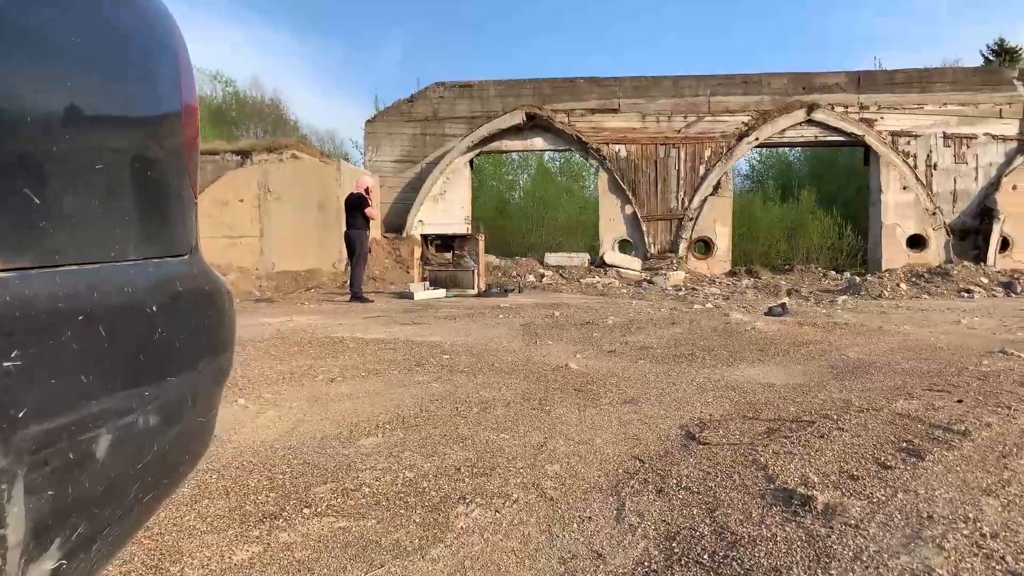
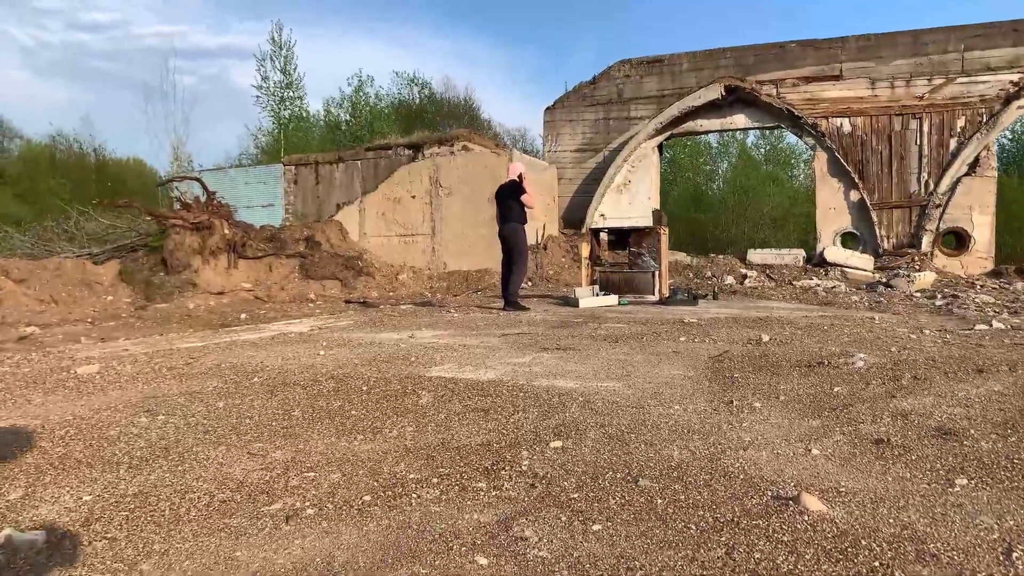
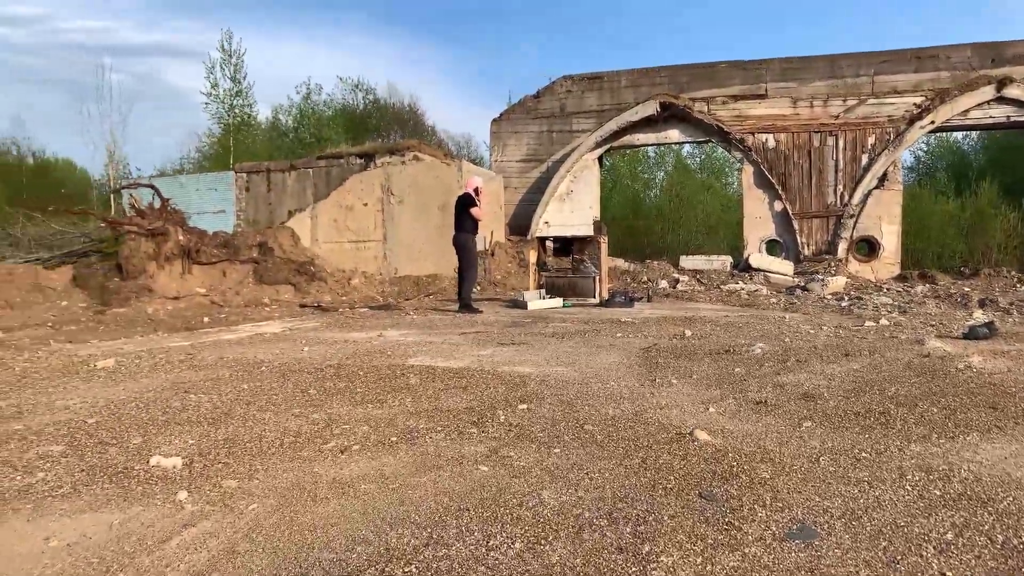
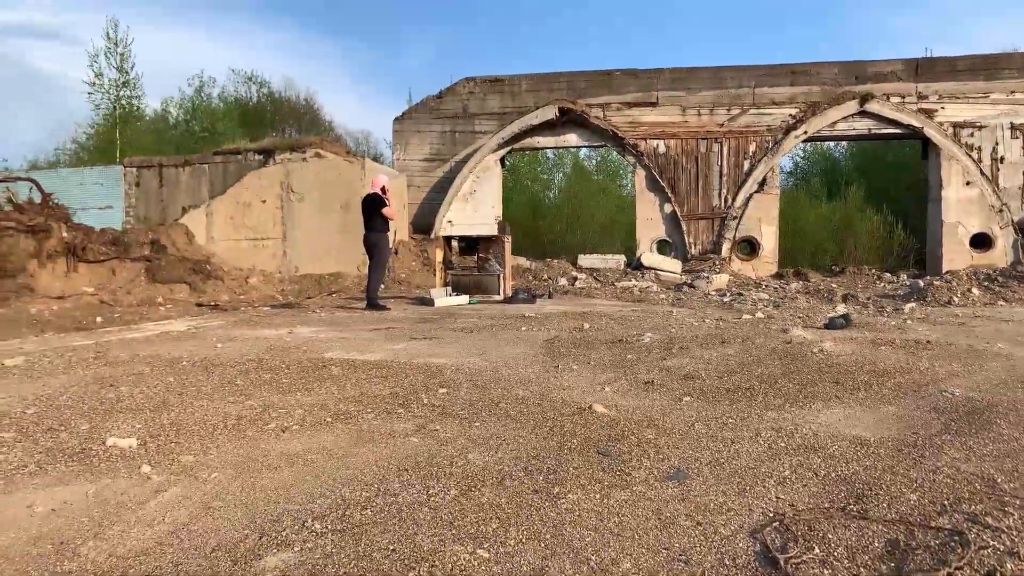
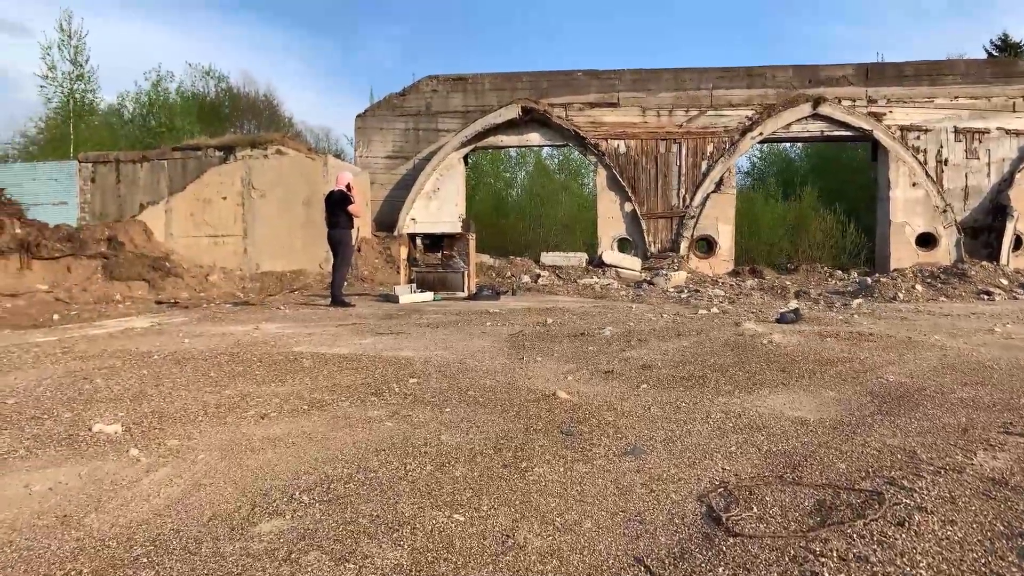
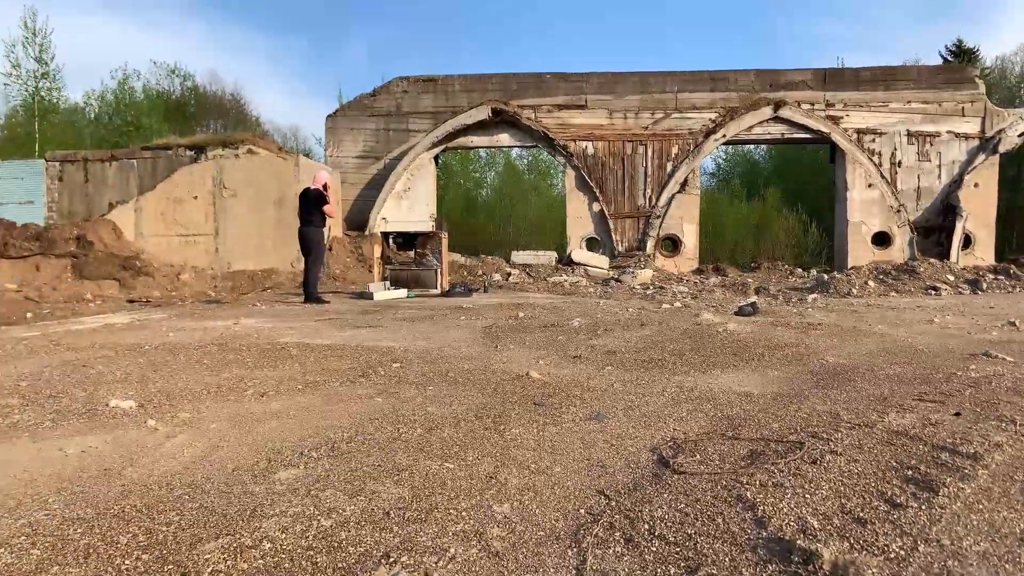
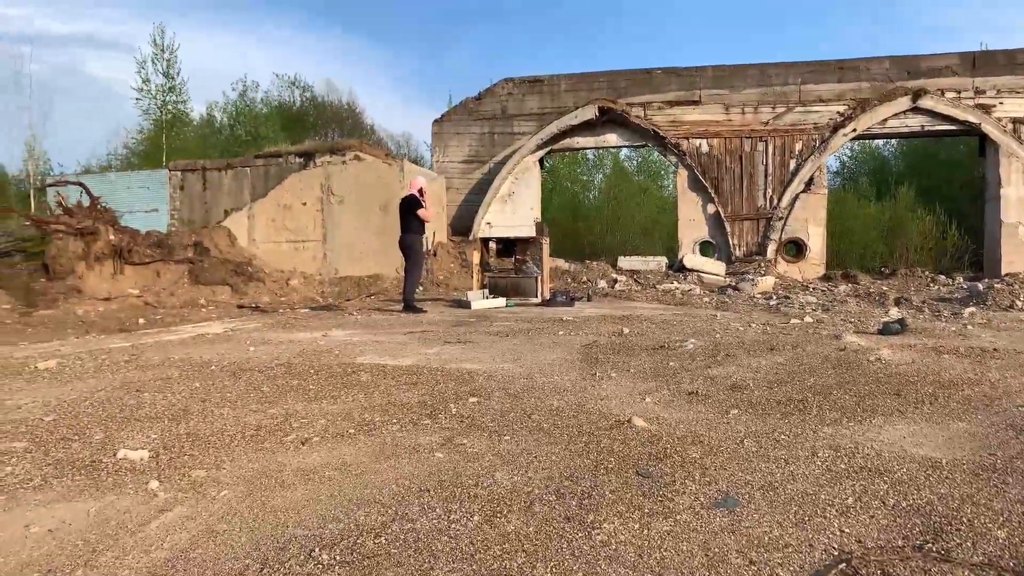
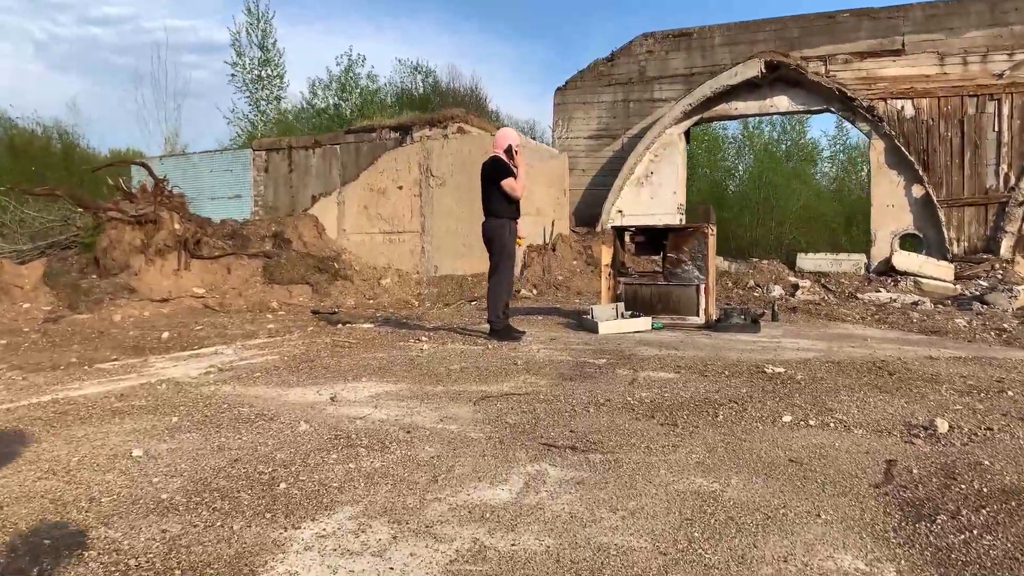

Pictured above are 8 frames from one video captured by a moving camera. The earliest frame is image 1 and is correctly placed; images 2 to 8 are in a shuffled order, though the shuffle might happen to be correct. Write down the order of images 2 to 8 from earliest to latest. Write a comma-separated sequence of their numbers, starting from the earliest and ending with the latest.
6, 5, 4, 7, 3, 2, 8
